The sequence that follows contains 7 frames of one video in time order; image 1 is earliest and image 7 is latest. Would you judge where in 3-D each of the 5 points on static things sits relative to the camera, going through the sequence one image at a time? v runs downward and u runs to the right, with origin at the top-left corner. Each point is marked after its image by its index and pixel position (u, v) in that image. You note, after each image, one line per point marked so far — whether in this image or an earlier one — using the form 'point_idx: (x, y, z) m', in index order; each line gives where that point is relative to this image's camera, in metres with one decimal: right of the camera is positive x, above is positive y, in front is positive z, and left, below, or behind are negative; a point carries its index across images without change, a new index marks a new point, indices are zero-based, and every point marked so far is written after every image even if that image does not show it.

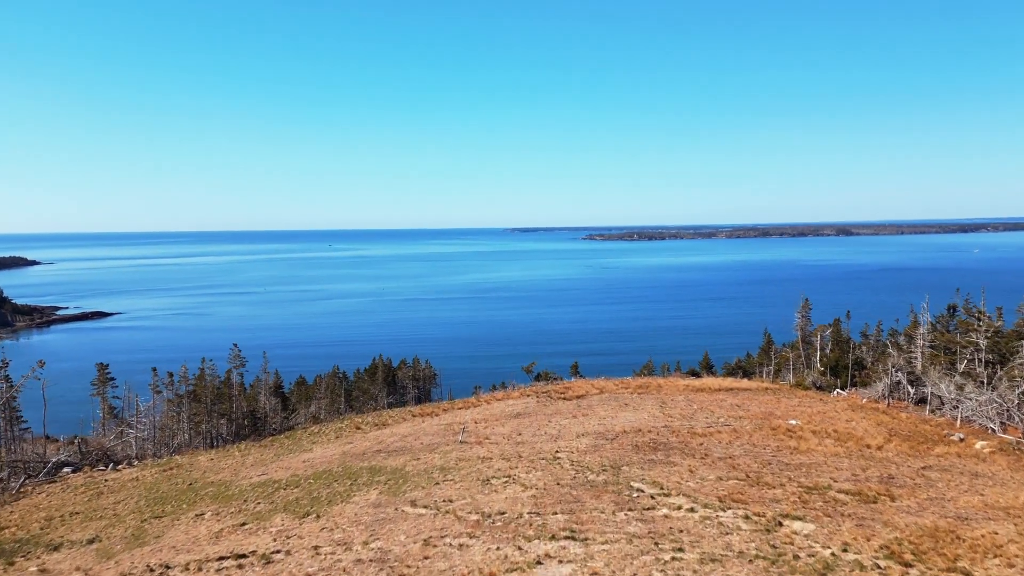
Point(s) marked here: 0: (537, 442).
0: (+0.5, -3.3, +16.8) m
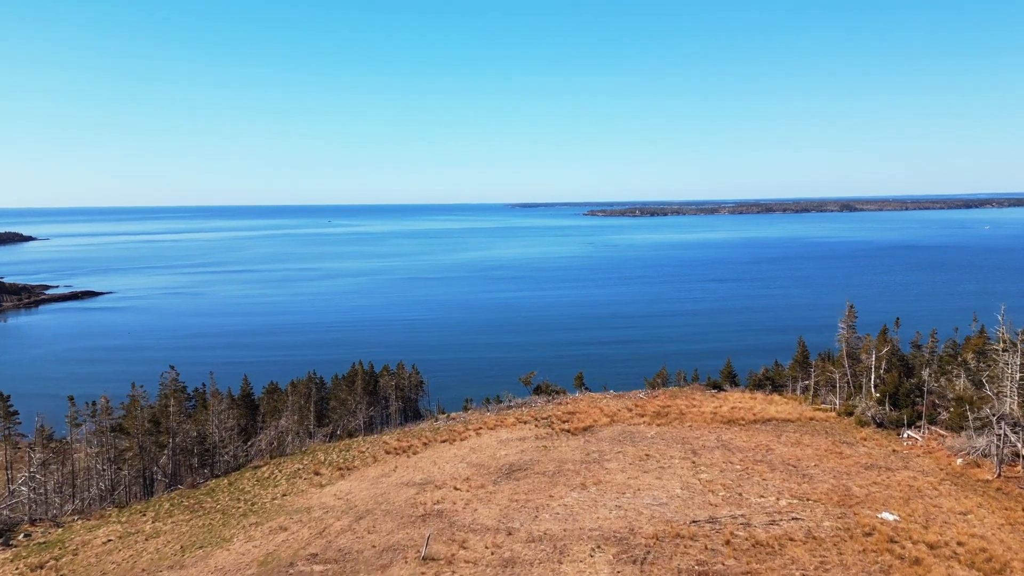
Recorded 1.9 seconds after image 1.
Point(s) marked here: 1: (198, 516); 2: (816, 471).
0: (+0.3, -4.1, +11.7) m
1: (-7.2, -5.2, +17.9) m
2: (+6.5, -3.9, +17.0) m
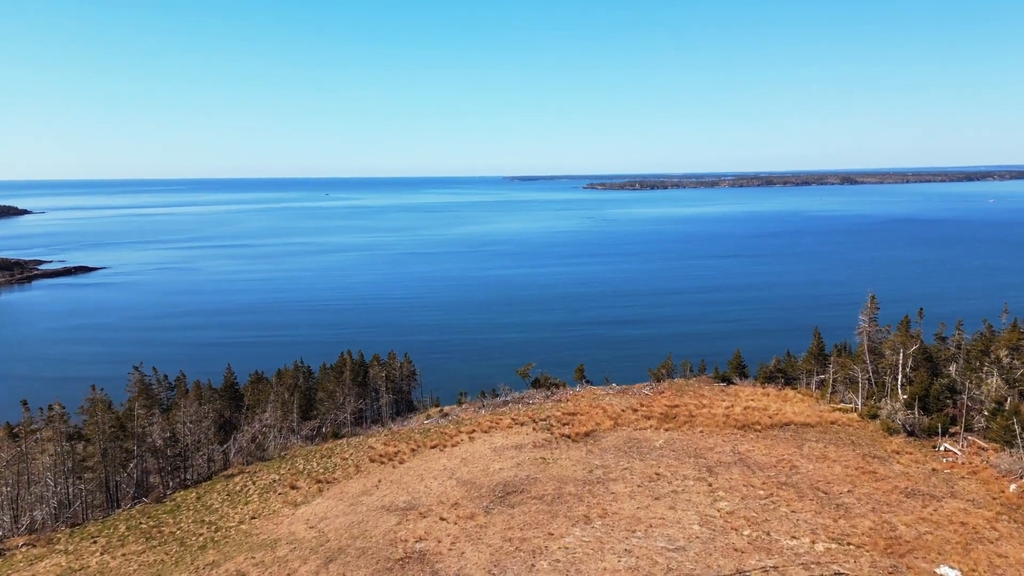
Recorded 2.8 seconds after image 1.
0: (+0.2, -4.3, +9.7) m
1: (-7.3, -5.2, +15.9) m
2: (+6.4, -4.0, +15.0) m
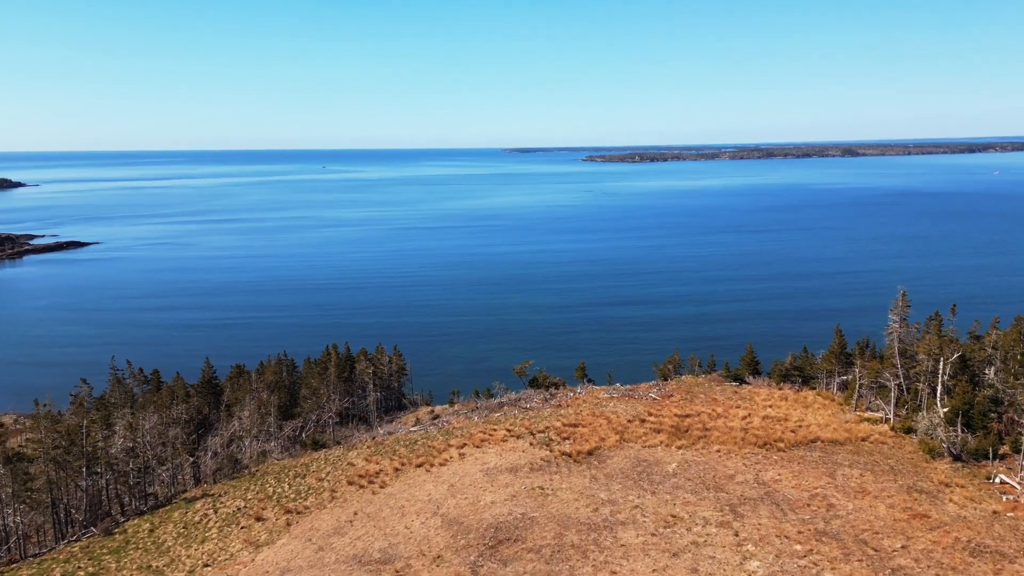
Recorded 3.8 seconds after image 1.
0: (+0.1, -4.8, +7.3) m
1: (-7.4, -5.5, +13.6) m
2: (+6.3, -4.3, +12.6) m
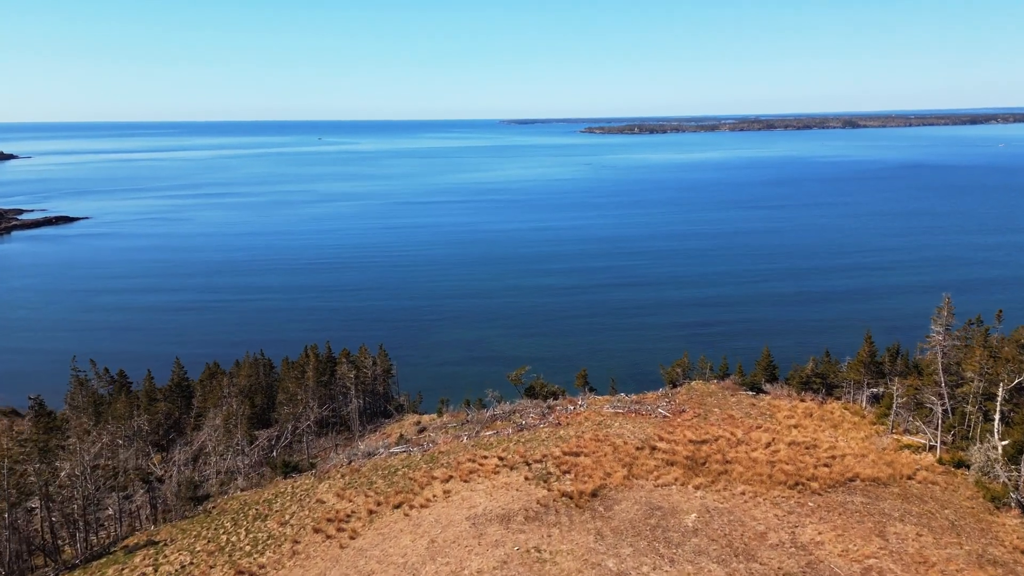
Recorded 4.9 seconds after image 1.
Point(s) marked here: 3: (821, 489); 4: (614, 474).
0: (-0.1, -5.6, +4.5) m
1: (-7.6, -6.1, +10.8) m
2: (+6.1, -5.0, +9.8) m
3: (+6.9, -4.5, +17.7) m
4: (+2.5, -4.4, +19.2) m
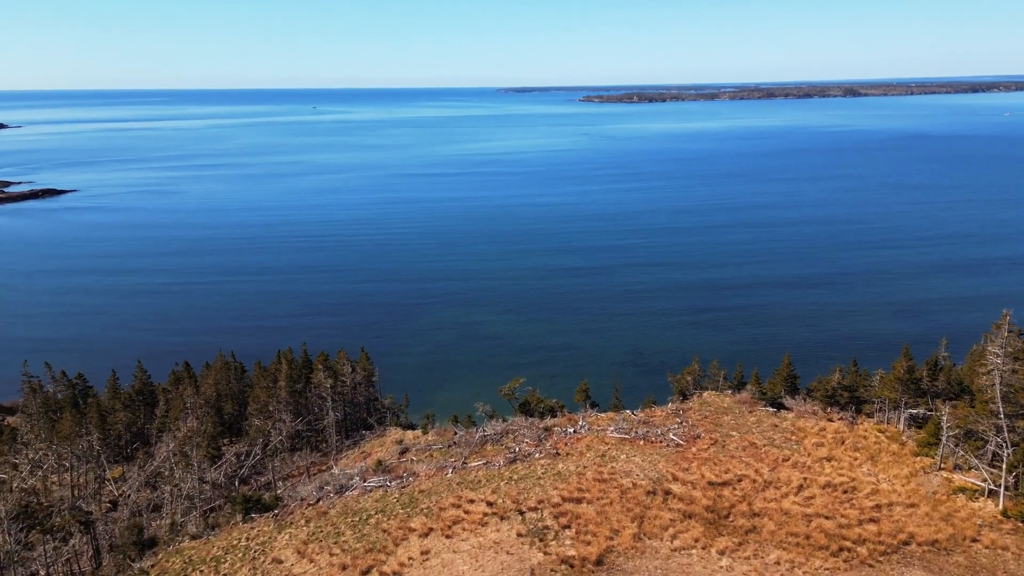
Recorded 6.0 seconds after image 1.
0: (-0.3, -6.7, +1.6) m
1: (-7.8, -6.9, +7.9) m
2: (+5.9, -5.8, +6.9) m
3: (+6.7, -5.0, +14.8) m
4: (+2.3, -4.9, +16.2) m
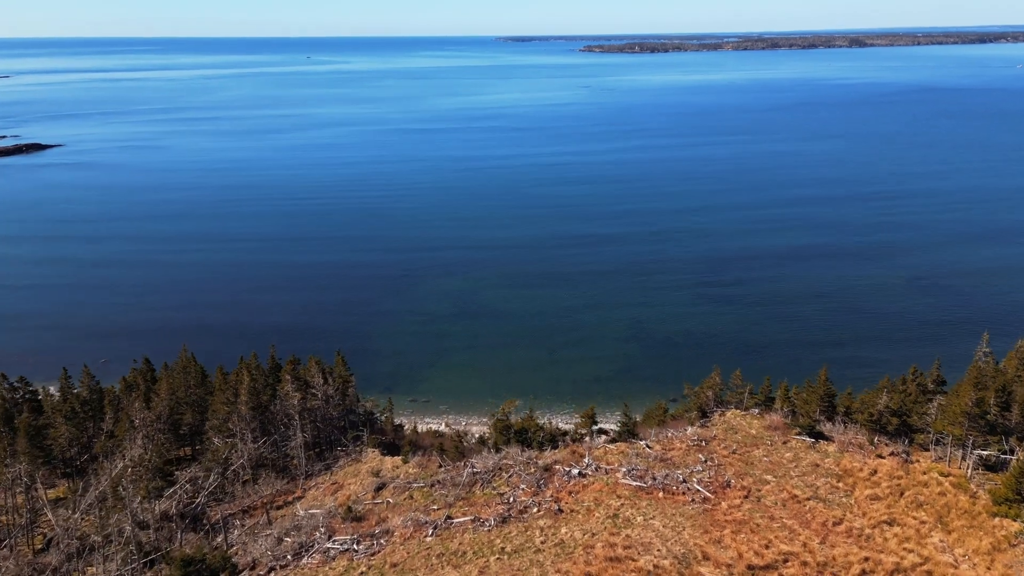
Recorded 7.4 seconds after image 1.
0: (-0.4, -8.3, -1.8) m
1: (-7.9, -8.2, +4.5) m
2: (+5.8, -7.2, +3.4) m
3: (+6.5, -5.9, +11.2) m
4: (+2.1, -5.7, +12.7) m
